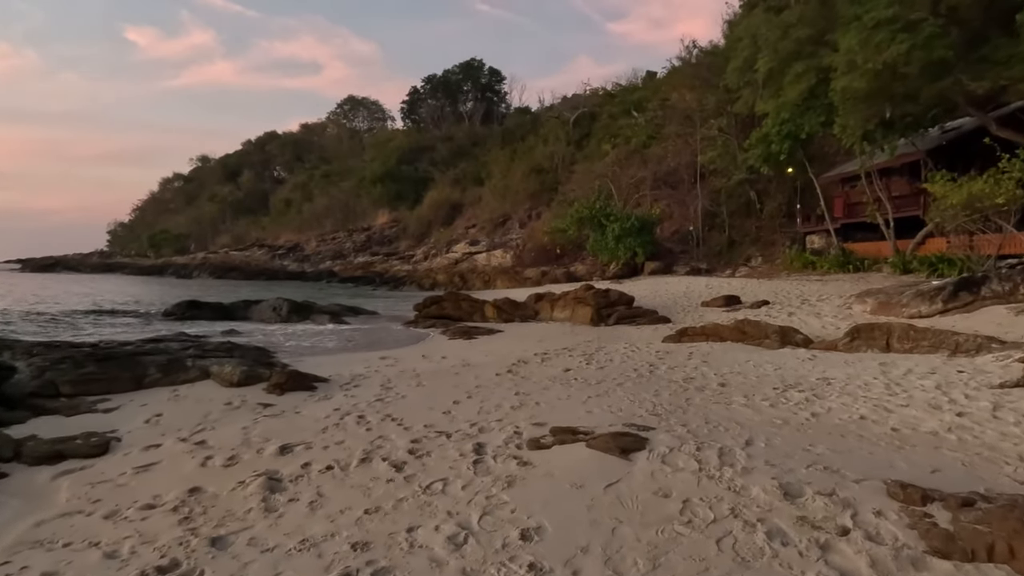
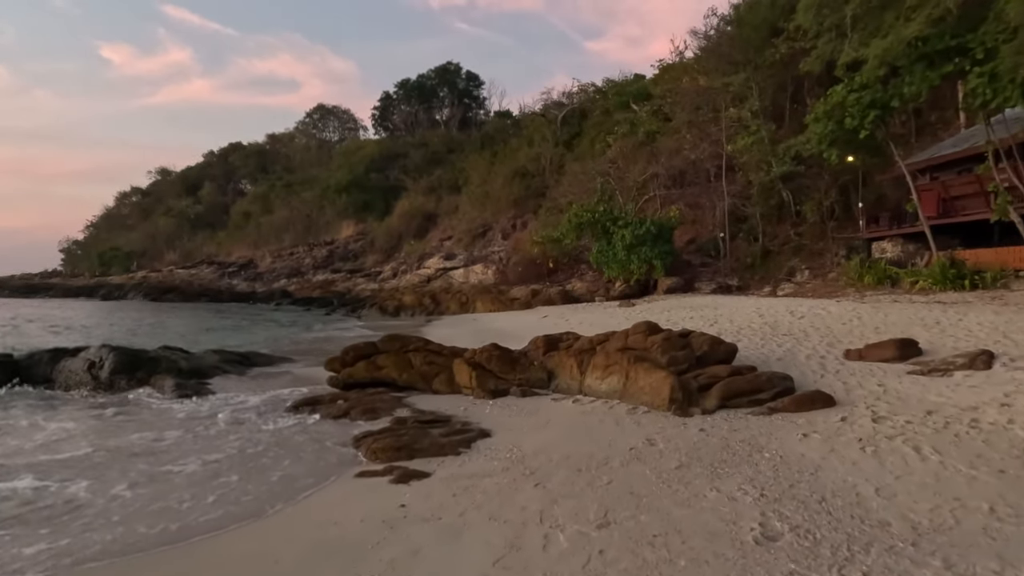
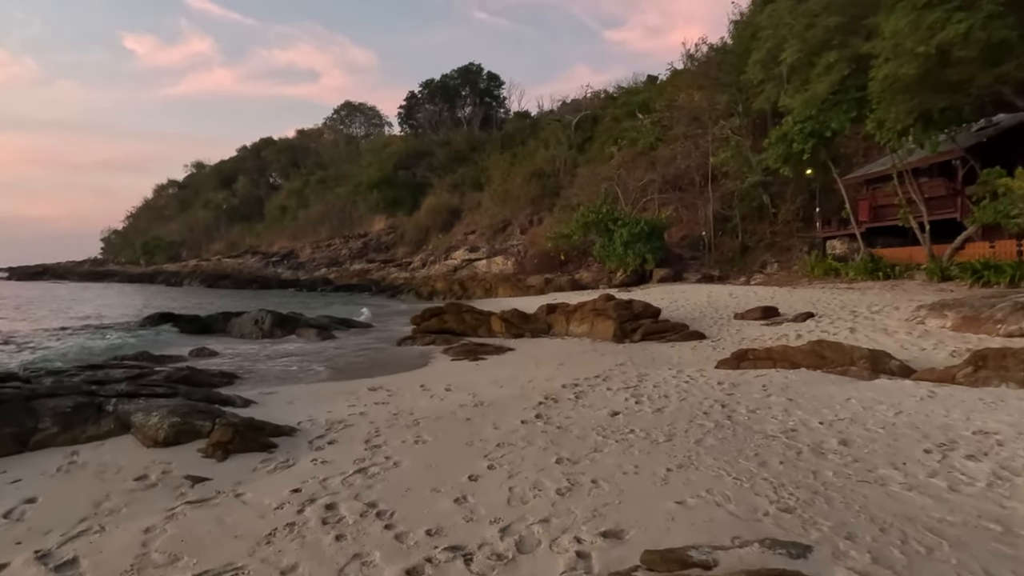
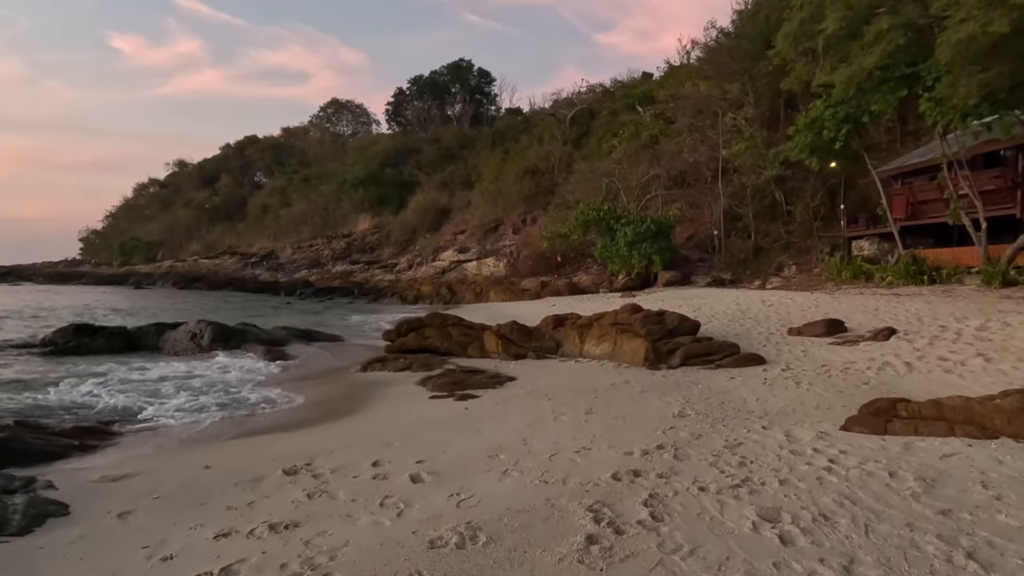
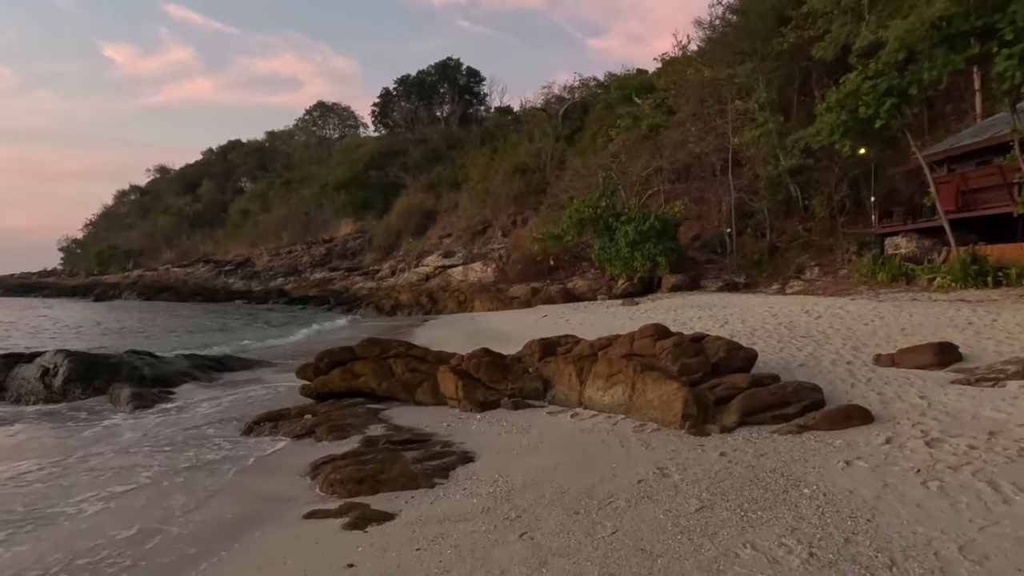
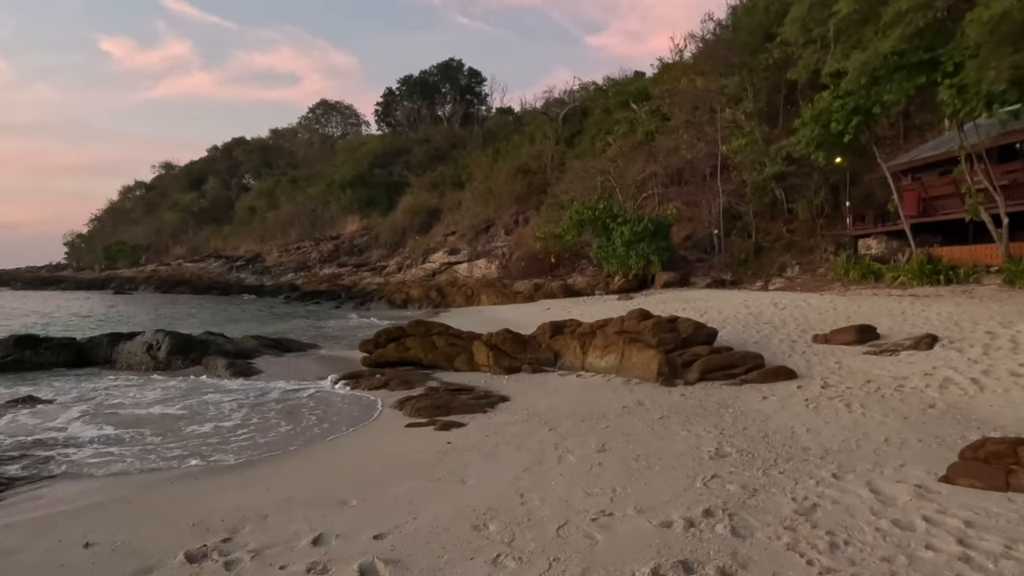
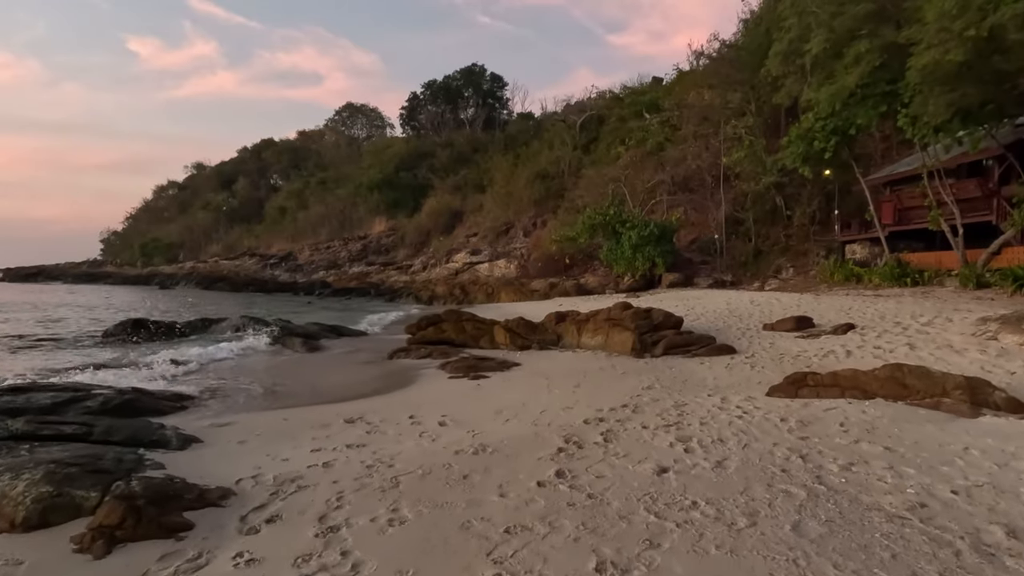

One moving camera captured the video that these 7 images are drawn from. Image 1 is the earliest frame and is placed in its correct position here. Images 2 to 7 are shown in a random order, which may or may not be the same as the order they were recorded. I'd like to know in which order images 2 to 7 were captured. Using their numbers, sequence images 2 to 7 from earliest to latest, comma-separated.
3, 7, 4, 6, 2, 5
